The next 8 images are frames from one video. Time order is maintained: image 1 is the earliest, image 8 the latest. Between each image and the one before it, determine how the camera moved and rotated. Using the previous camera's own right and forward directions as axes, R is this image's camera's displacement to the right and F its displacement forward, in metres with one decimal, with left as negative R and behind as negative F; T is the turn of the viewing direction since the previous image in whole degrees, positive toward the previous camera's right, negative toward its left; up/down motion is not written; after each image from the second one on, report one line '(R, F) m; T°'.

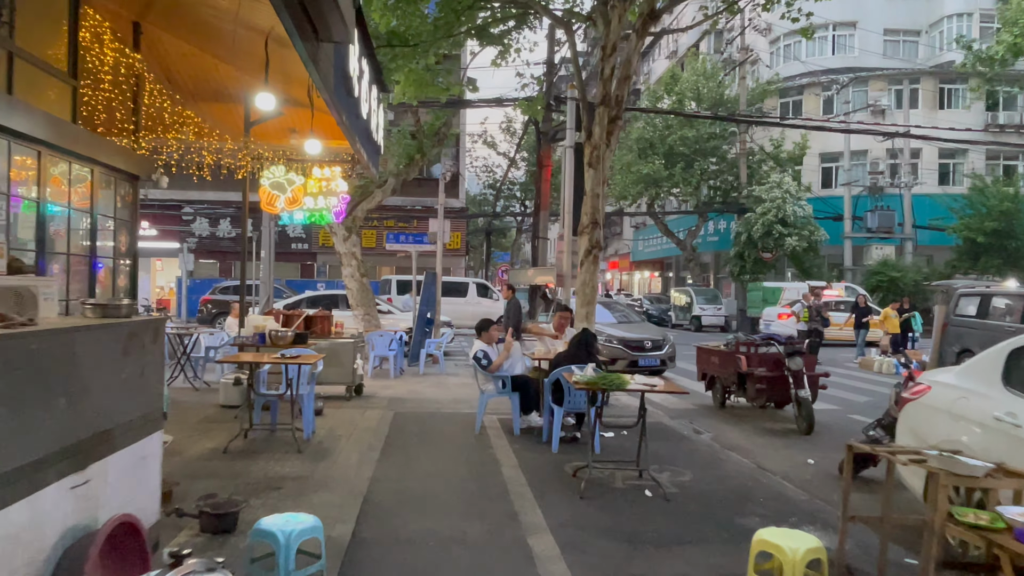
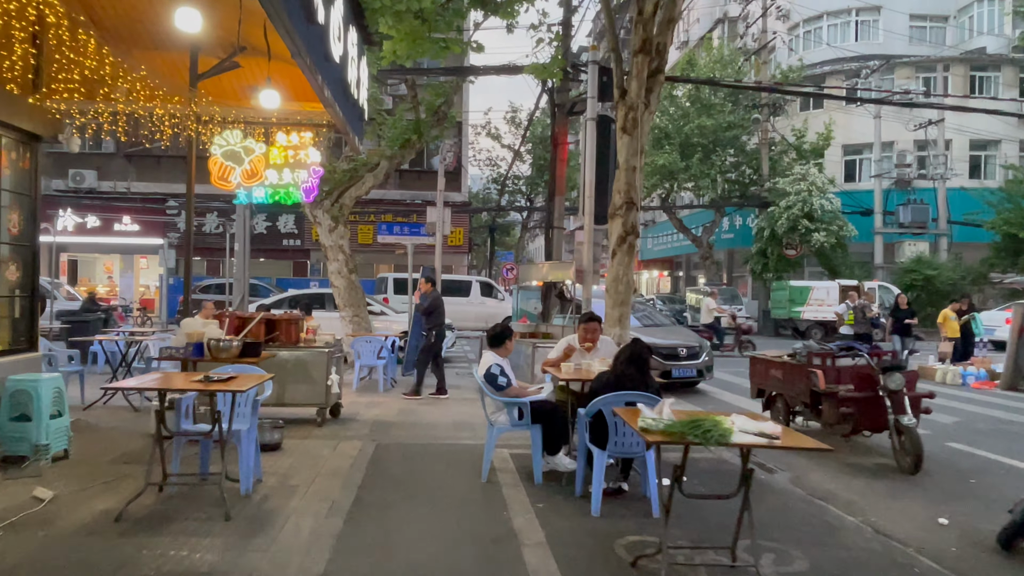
(-0.1, +2.0) m; 0°
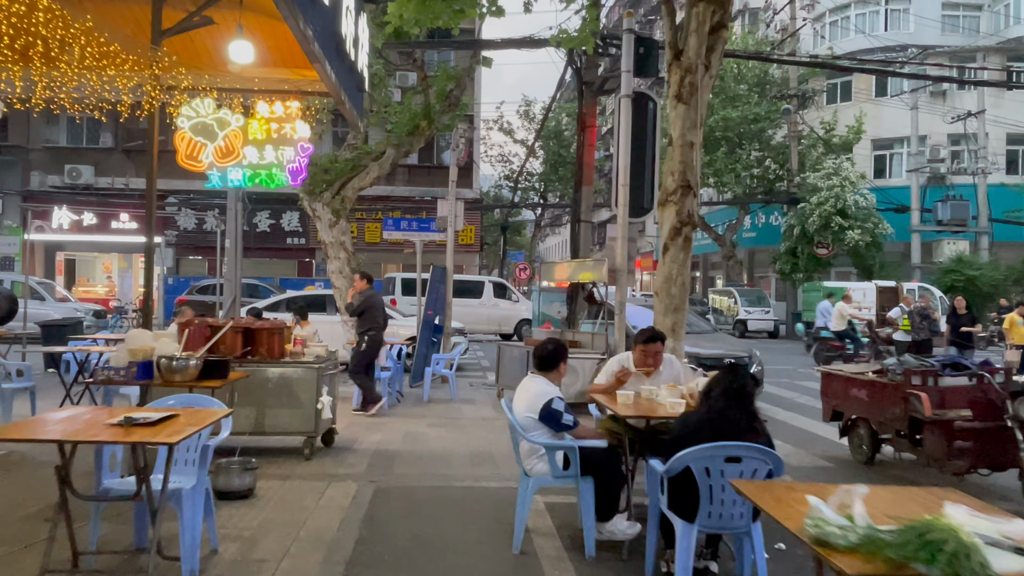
(-0.2, +1.4) m; -1°
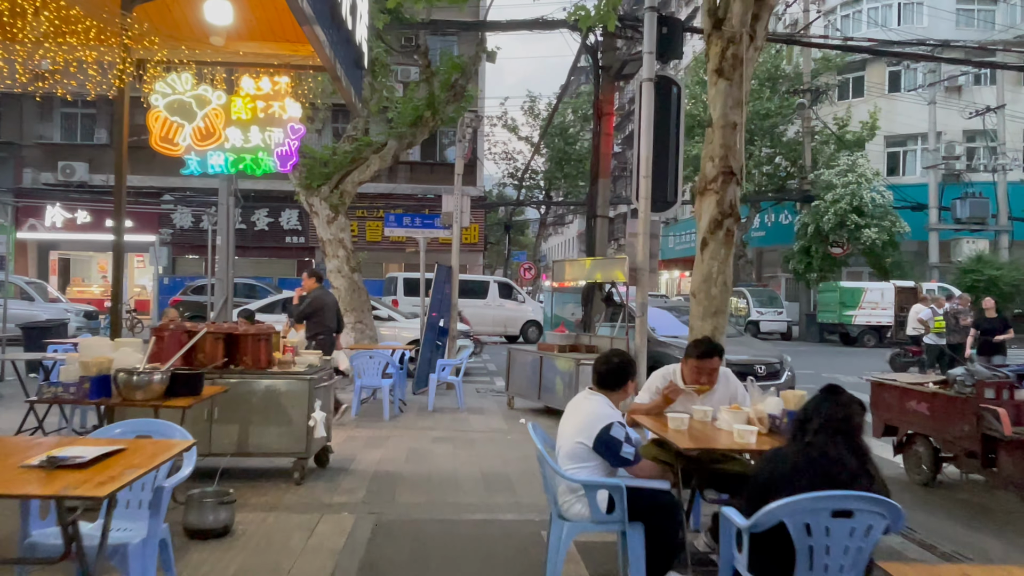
(-0.1, +0.8) m; 0°
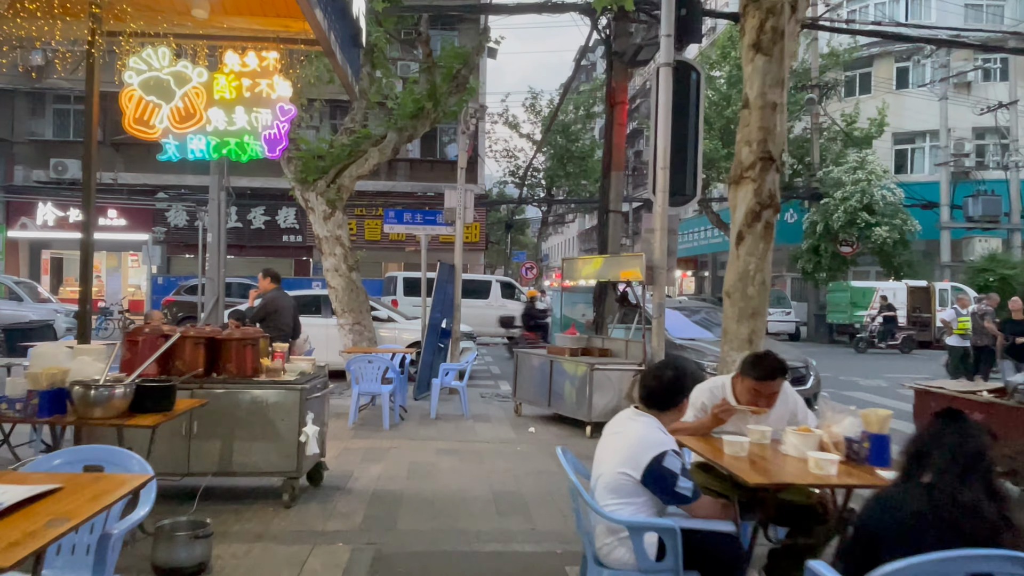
(-0.1, +0.6) m; 0°
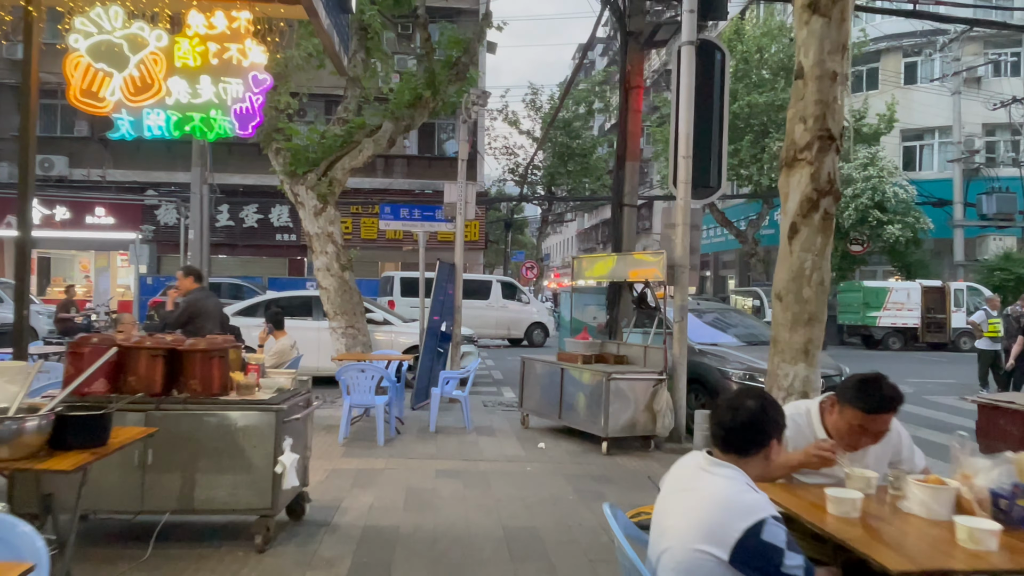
(-0.1, +0.8) m; 0°
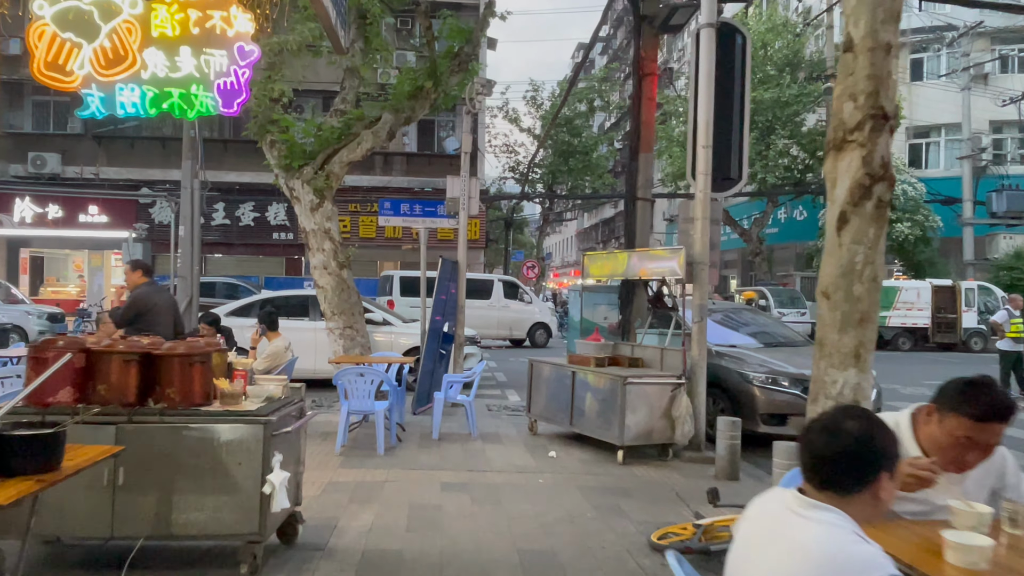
(-0.1, +0.5) m; 0°
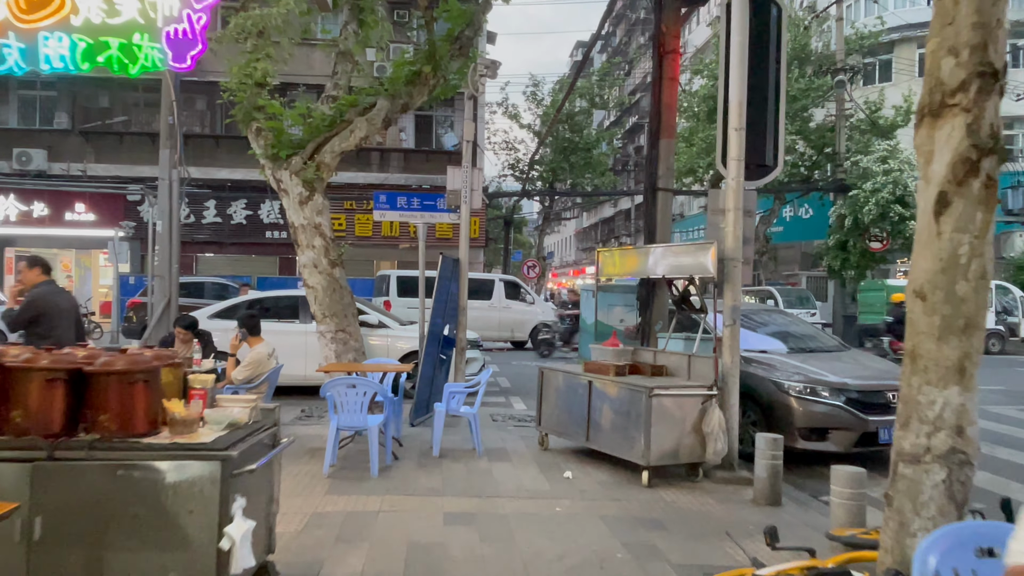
(-0.1, +0.8) m; 0°
